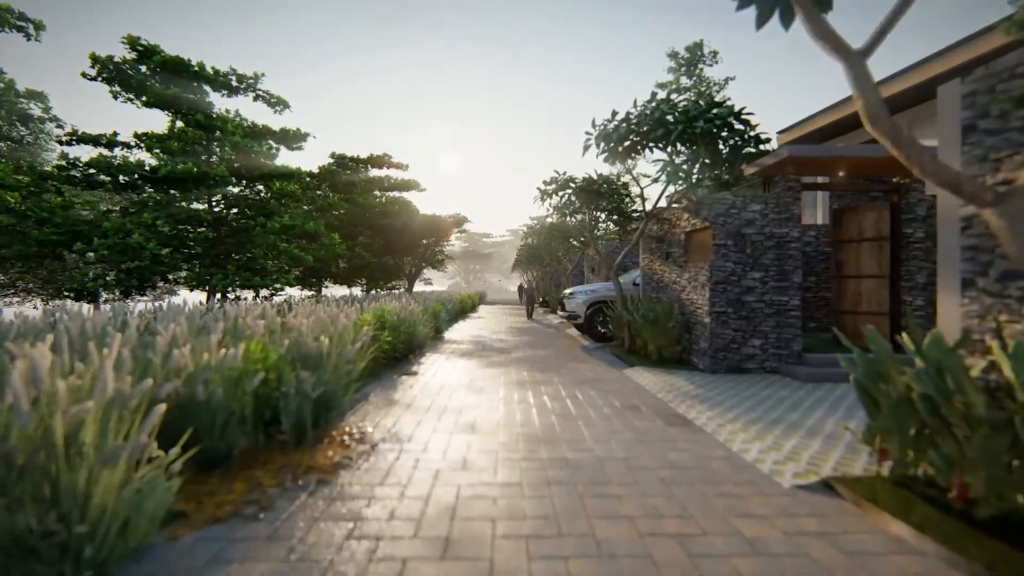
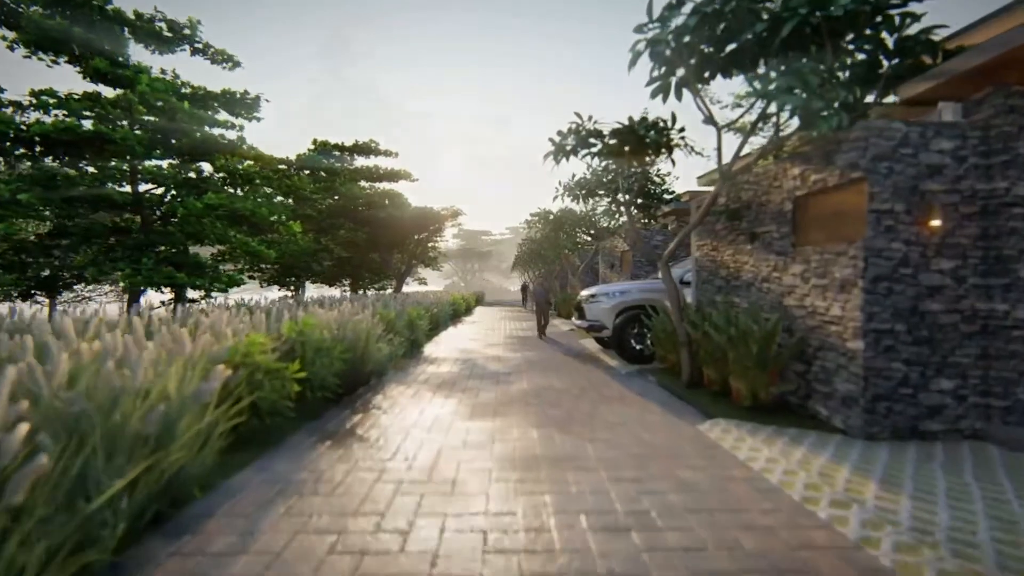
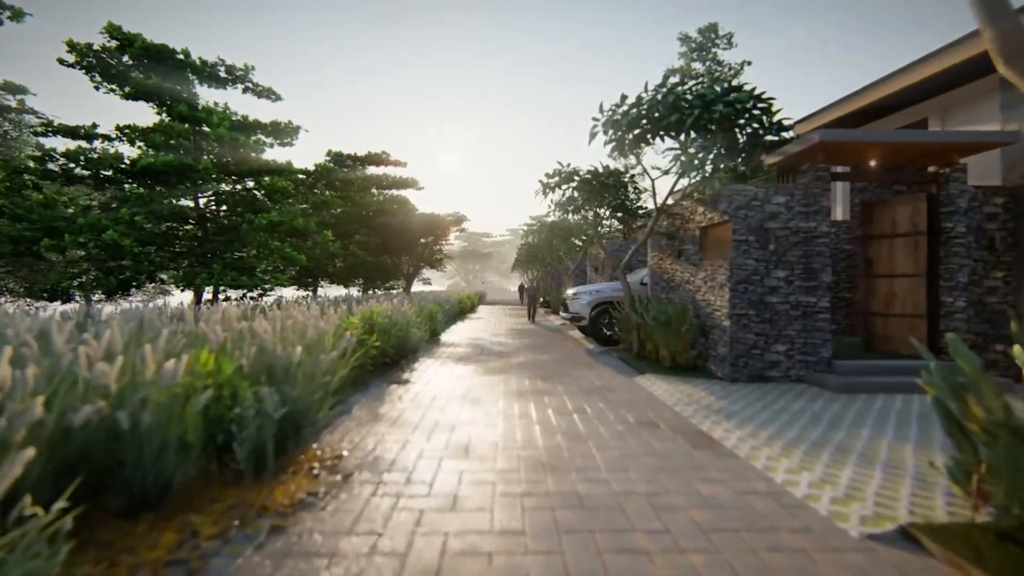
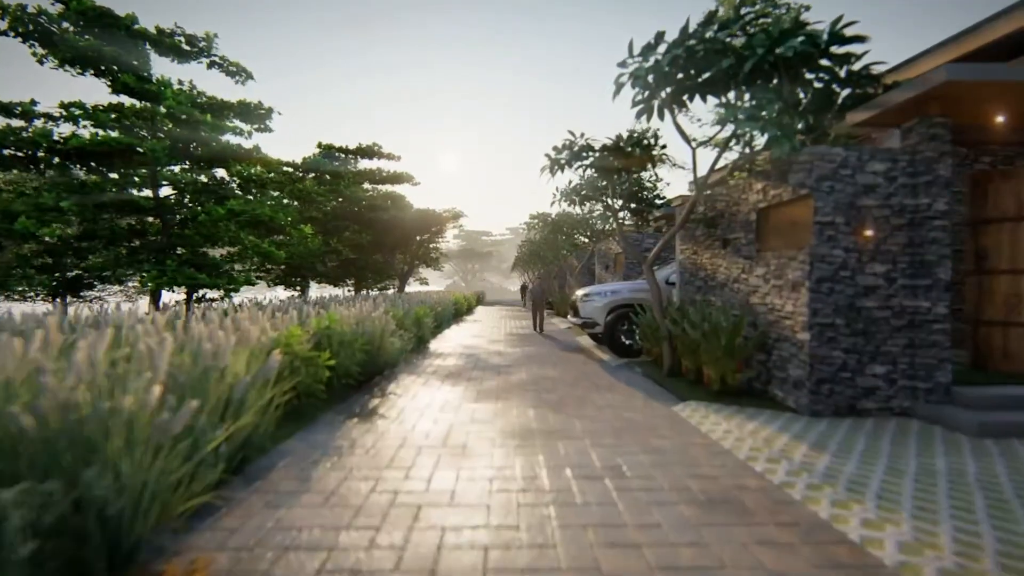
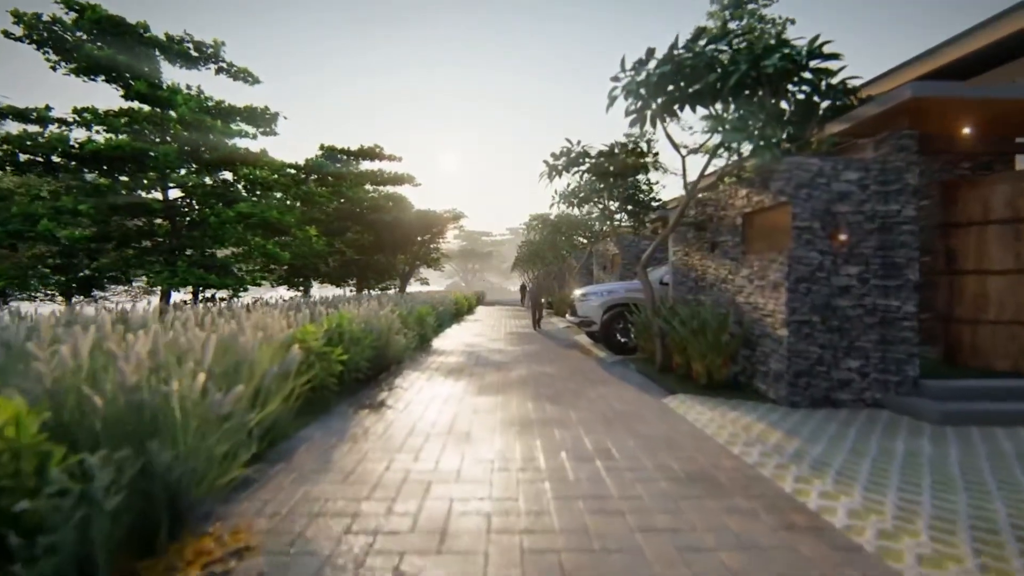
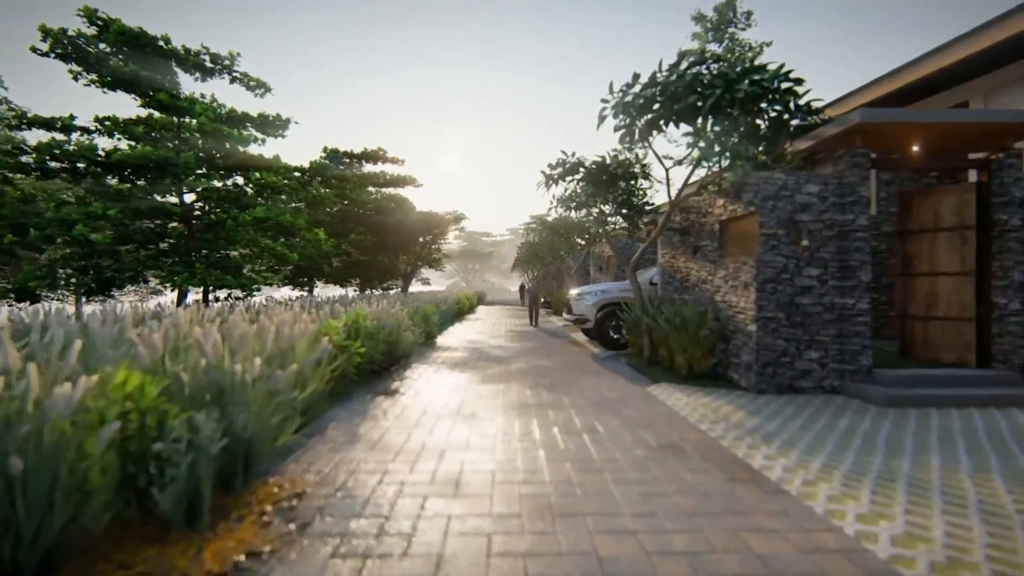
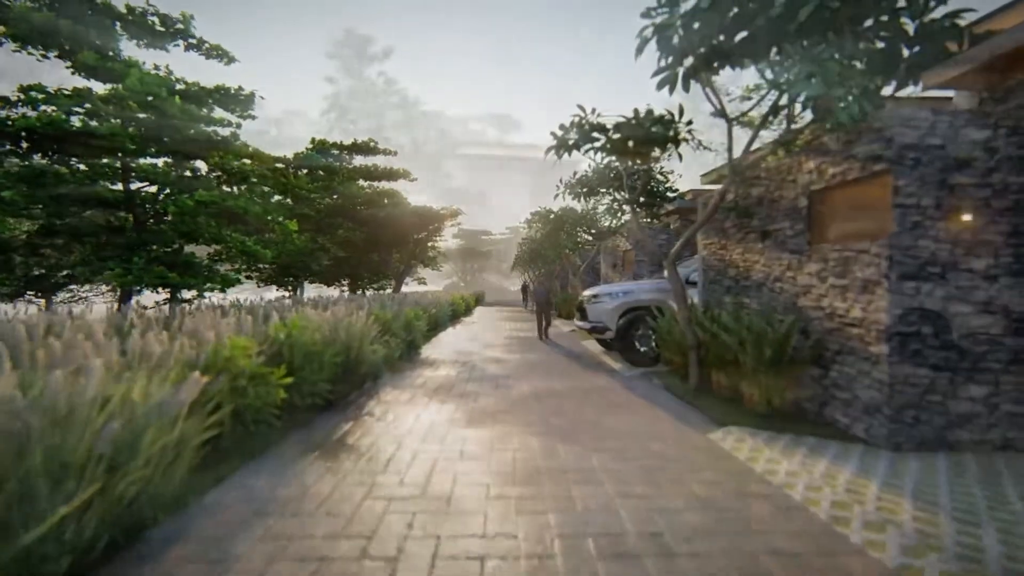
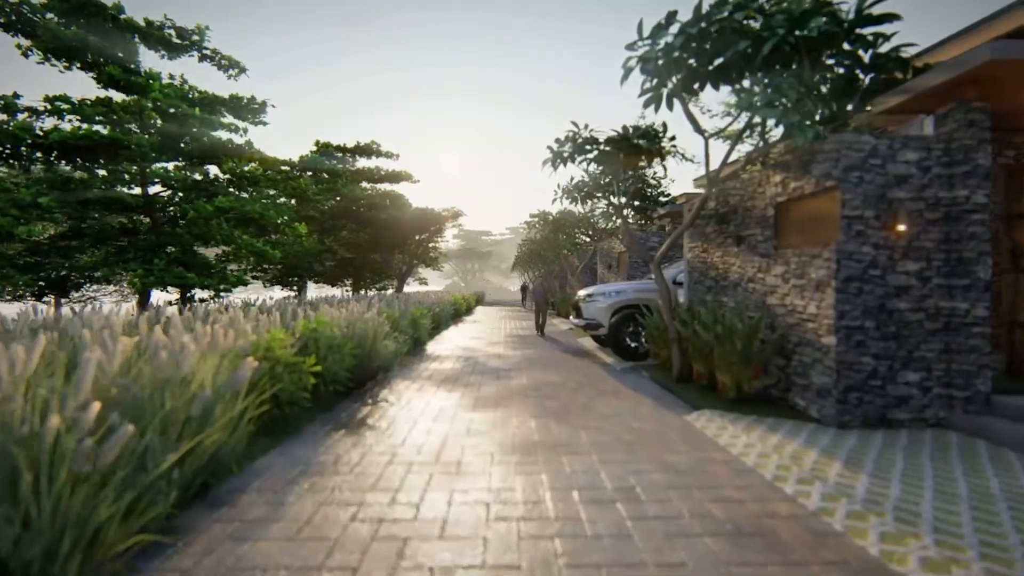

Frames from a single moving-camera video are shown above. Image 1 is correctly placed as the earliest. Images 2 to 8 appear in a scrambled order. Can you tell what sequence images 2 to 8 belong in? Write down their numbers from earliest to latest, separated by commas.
3, 6, 5, 4, 8, 2, 7
